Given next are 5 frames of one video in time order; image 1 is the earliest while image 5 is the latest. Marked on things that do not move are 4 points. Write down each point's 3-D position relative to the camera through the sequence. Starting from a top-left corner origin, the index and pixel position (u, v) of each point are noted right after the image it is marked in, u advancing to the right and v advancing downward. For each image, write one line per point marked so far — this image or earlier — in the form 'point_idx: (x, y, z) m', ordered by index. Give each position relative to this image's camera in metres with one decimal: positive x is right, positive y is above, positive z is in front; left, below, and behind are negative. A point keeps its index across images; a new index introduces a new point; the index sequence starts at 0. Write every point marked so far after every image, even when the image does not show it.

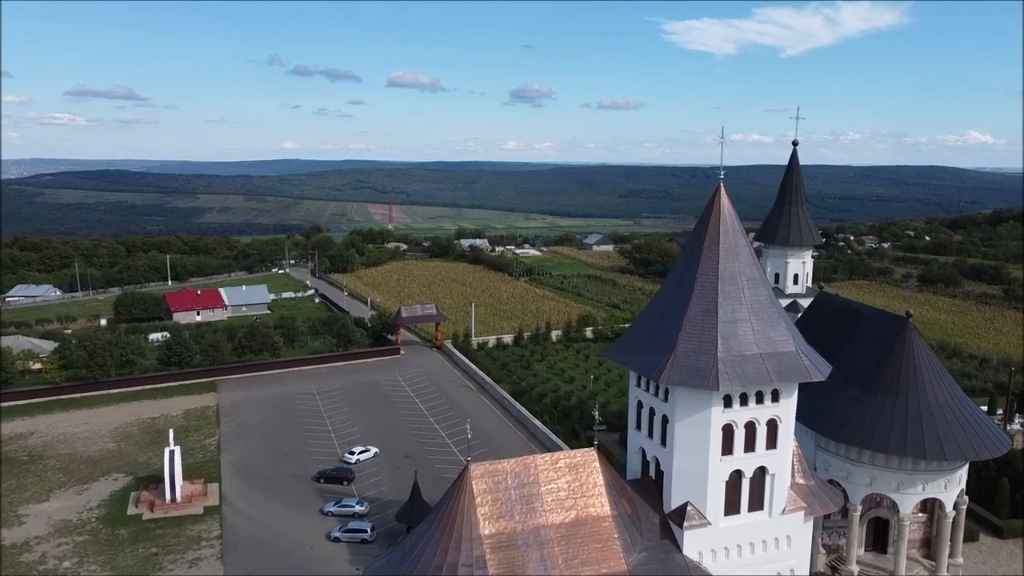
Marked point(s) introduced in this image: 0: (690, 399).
0: (+3.5, -2.2, +14.0) m
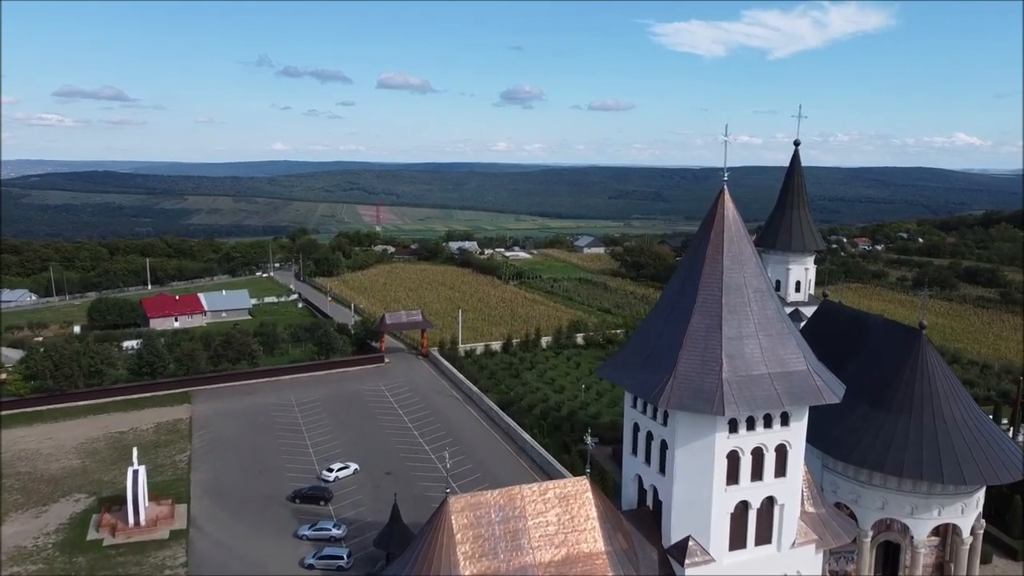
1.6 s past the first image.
0: (+3.2, -2.5, +12.7) m
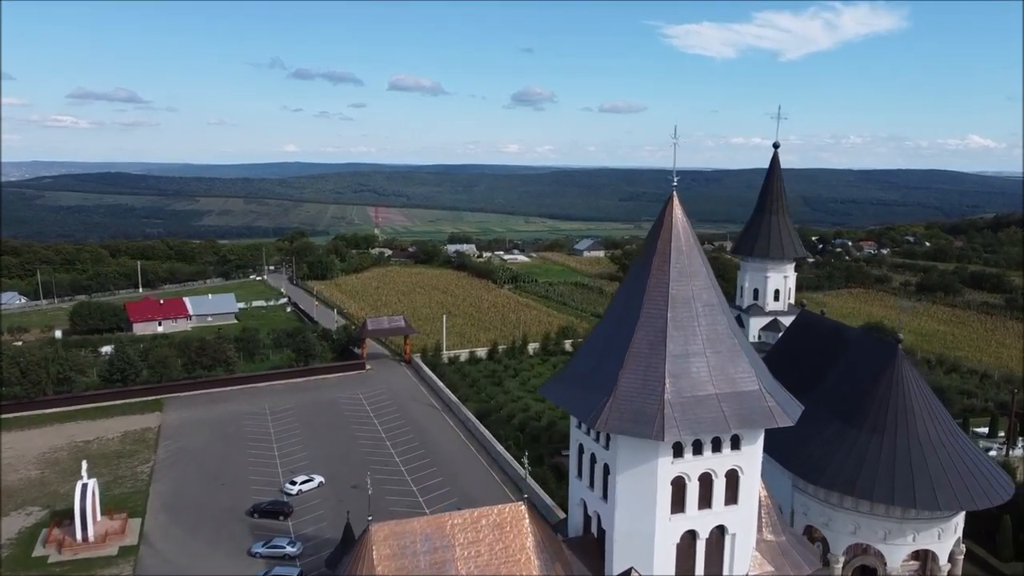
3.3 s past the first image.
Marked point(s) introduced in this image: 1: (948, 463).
0: (+2.0, -2.7, +11.8) m
1: (+9.6, -3.8, +15.7) m
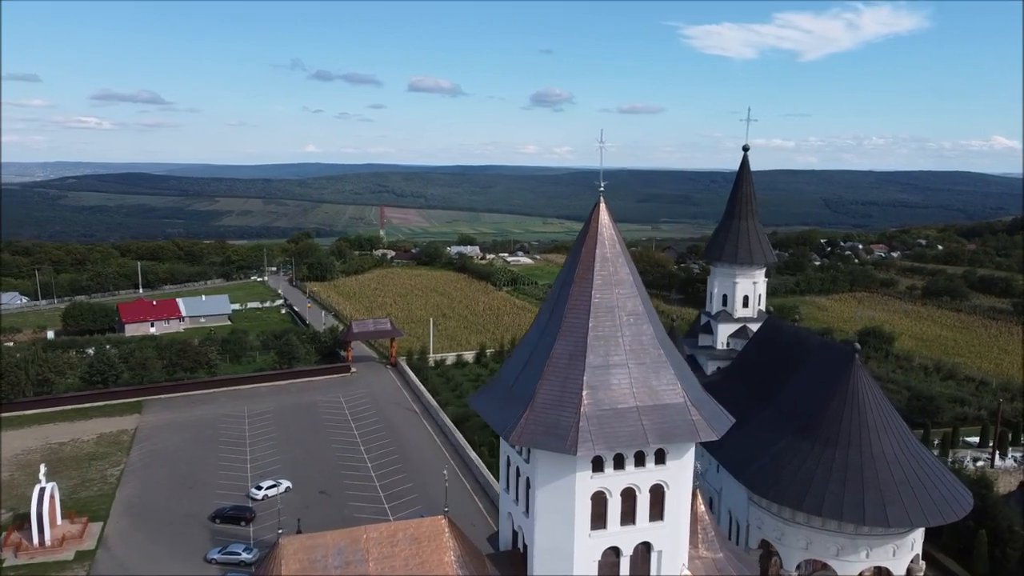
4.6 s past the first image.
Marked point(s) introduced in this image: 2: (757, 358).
0: (+0.7, -2.8, +11.5) m
1: (+8.3, -4.0, +15.1) m
2: (+6.7, -1.9, +19.6) m
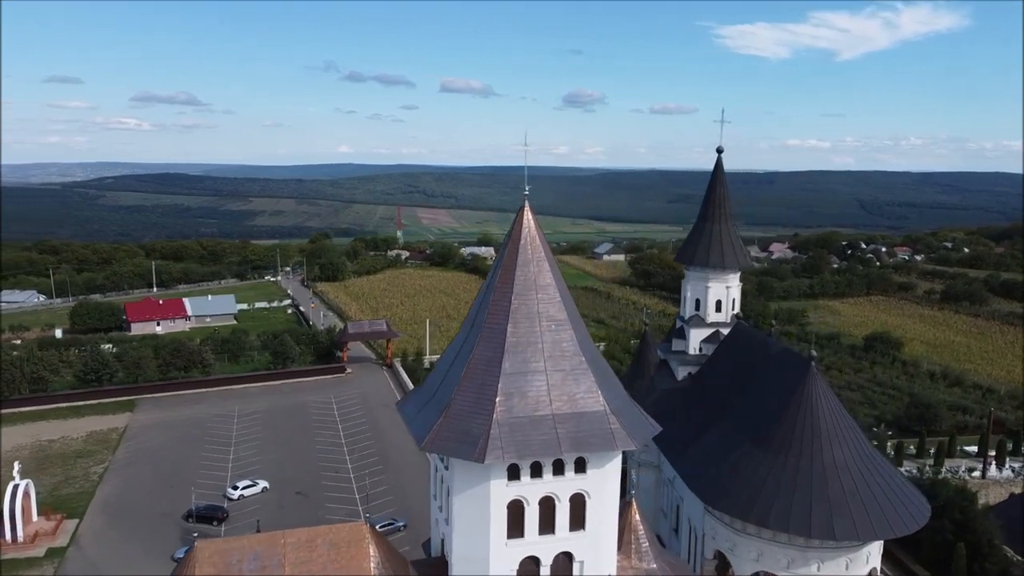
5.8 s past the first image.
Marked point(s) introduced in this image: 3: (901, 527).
0: (-0.7, -2.9, +11.3) m
1: (+7.0, -4.1, +14.7) m
2: (+5.6, -2.0, +19.2) m
3: (+7.9, -4.8, +14.4) m
